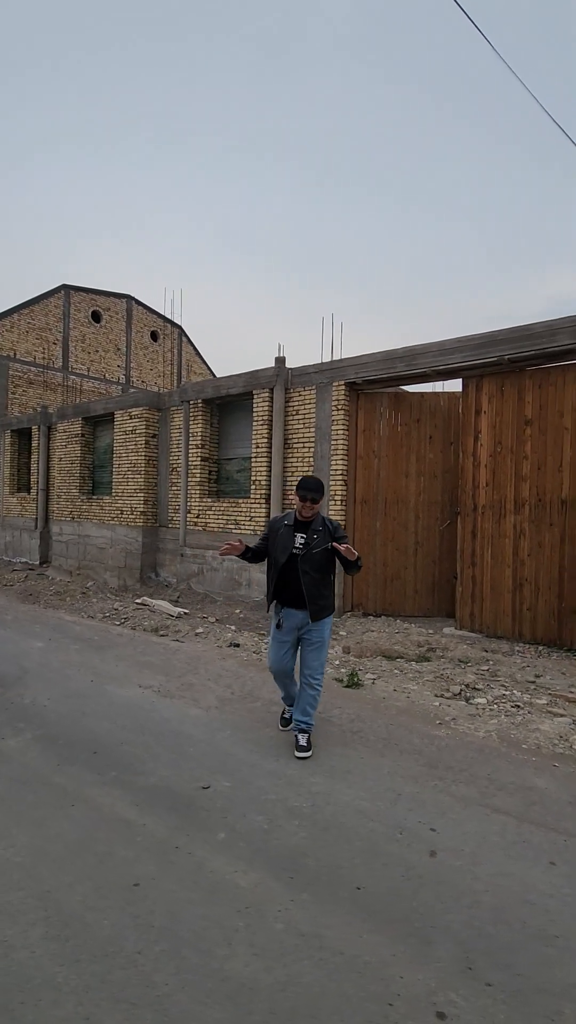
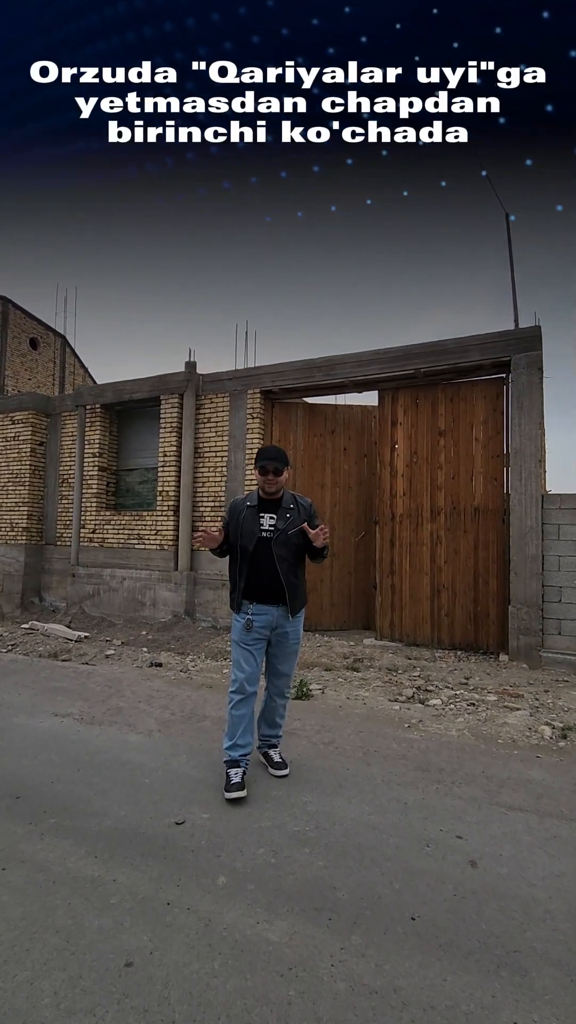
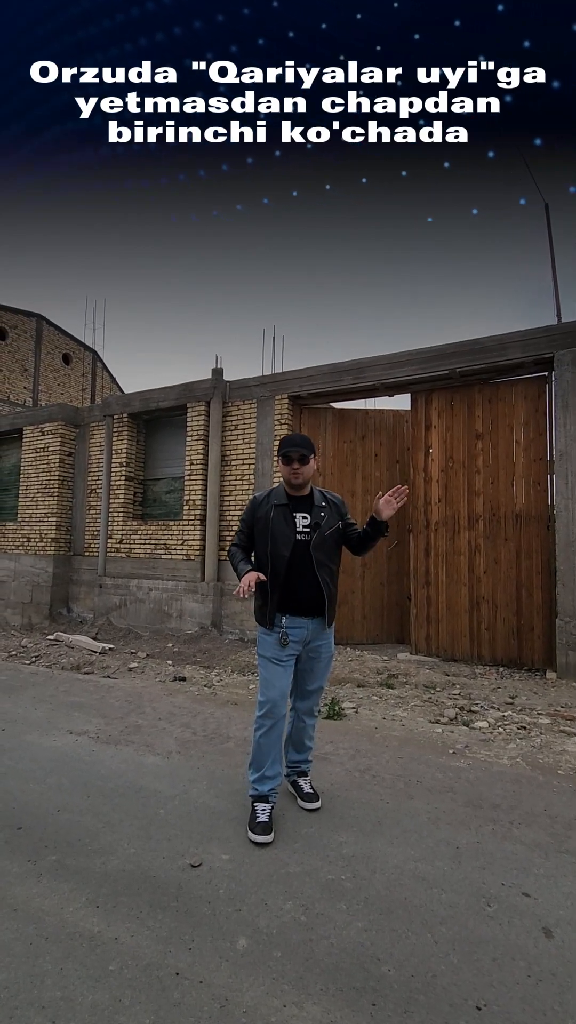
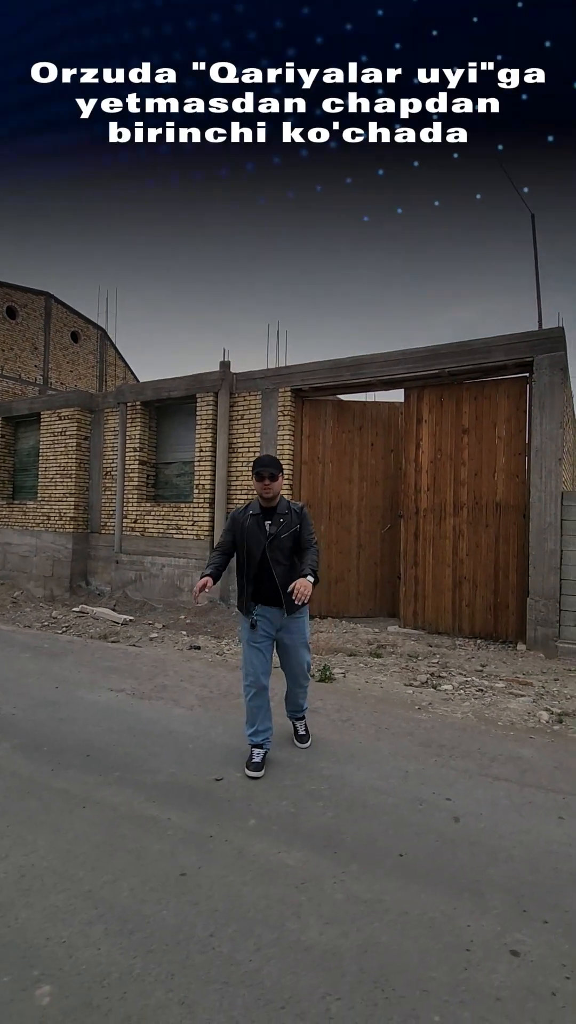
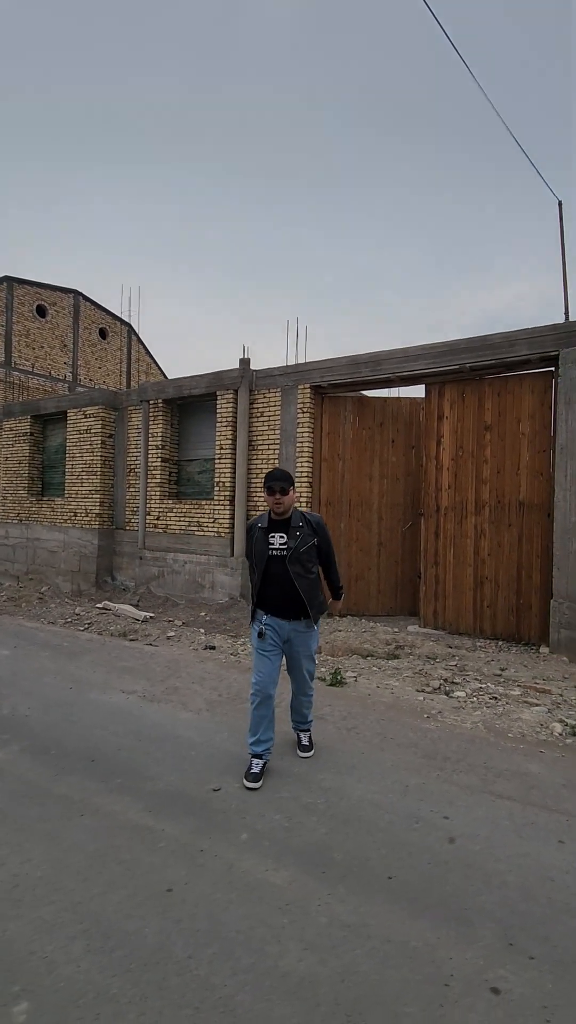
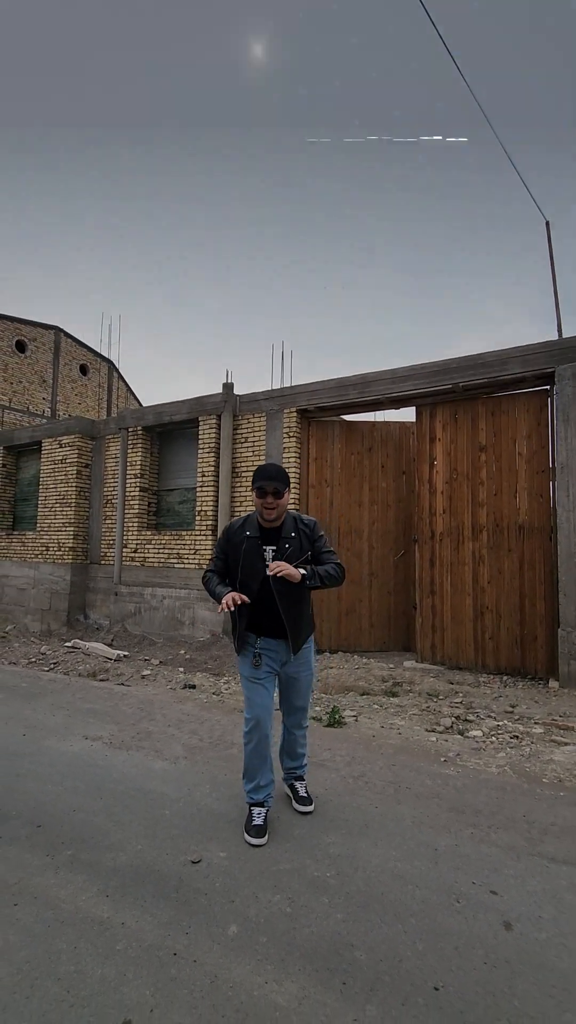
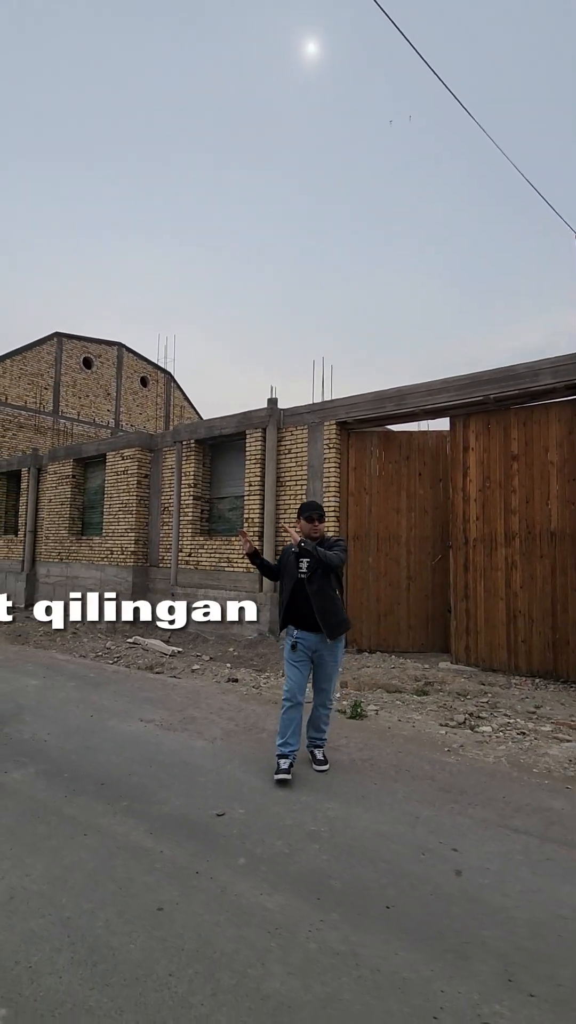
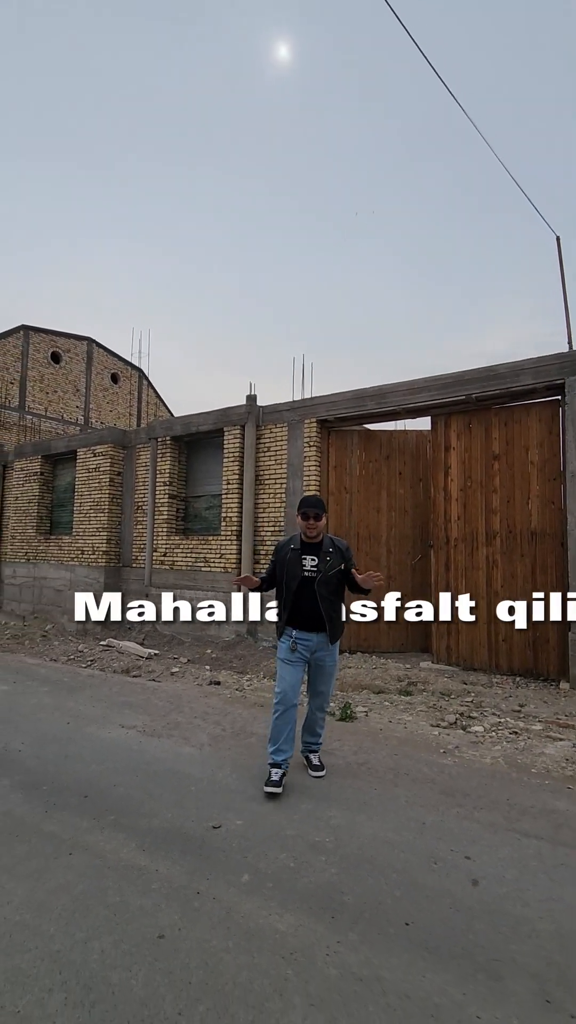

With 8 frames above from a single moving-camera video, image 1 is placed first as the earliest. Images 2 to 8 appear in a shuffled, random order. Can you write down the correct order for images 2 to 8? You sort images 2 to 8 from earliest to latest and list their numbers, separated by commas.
5, 4, 2, 3, 6, 8, 7
